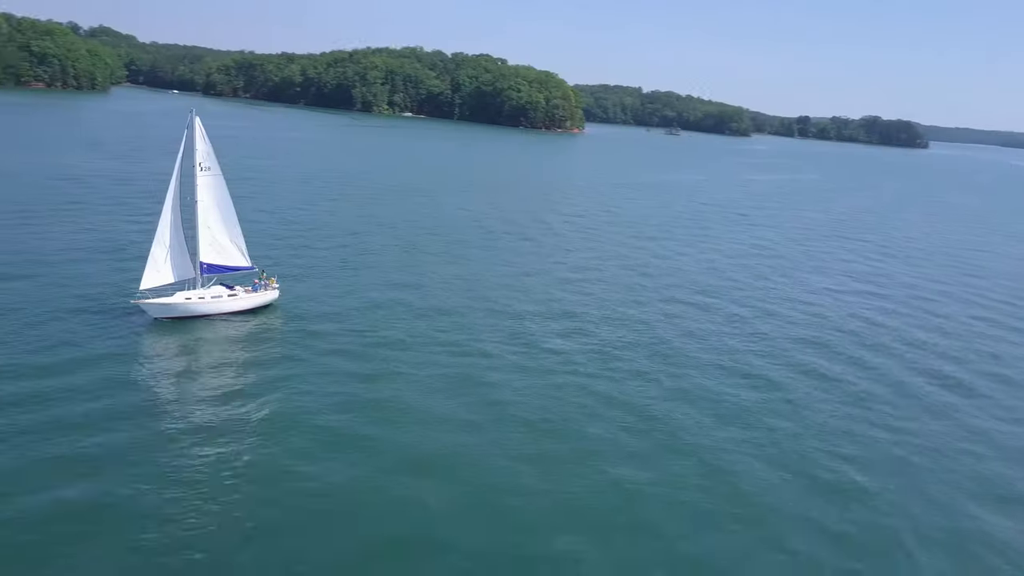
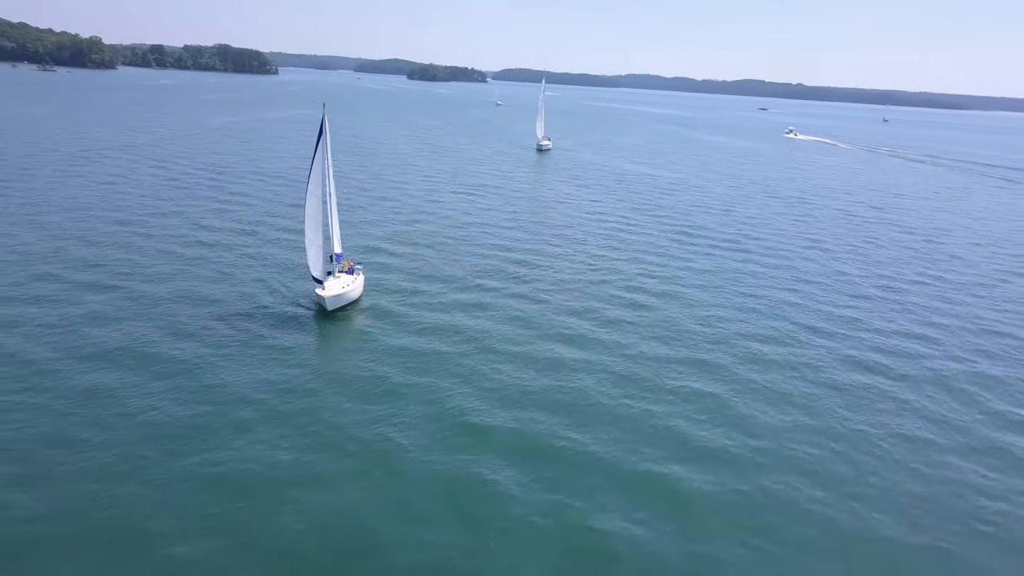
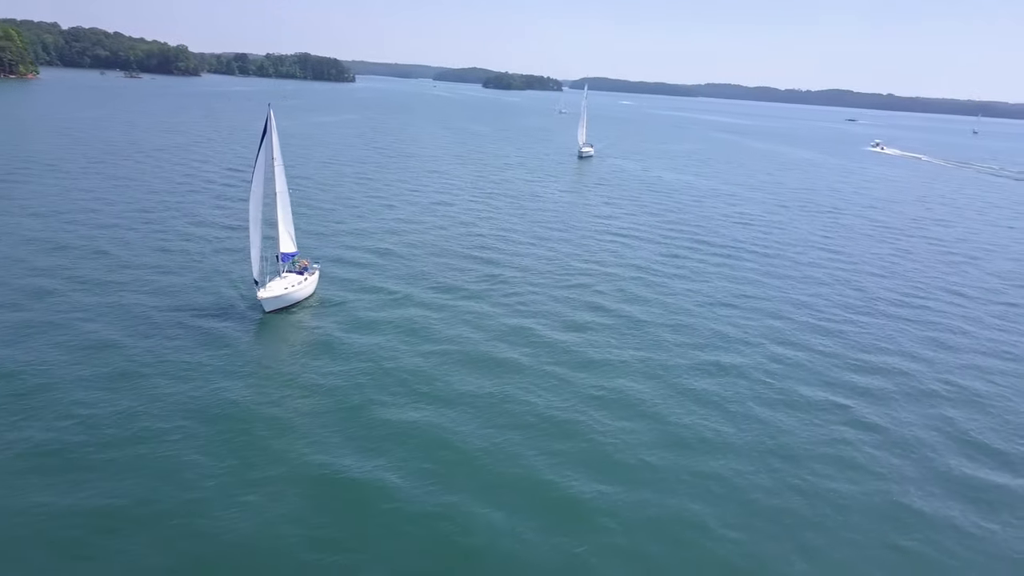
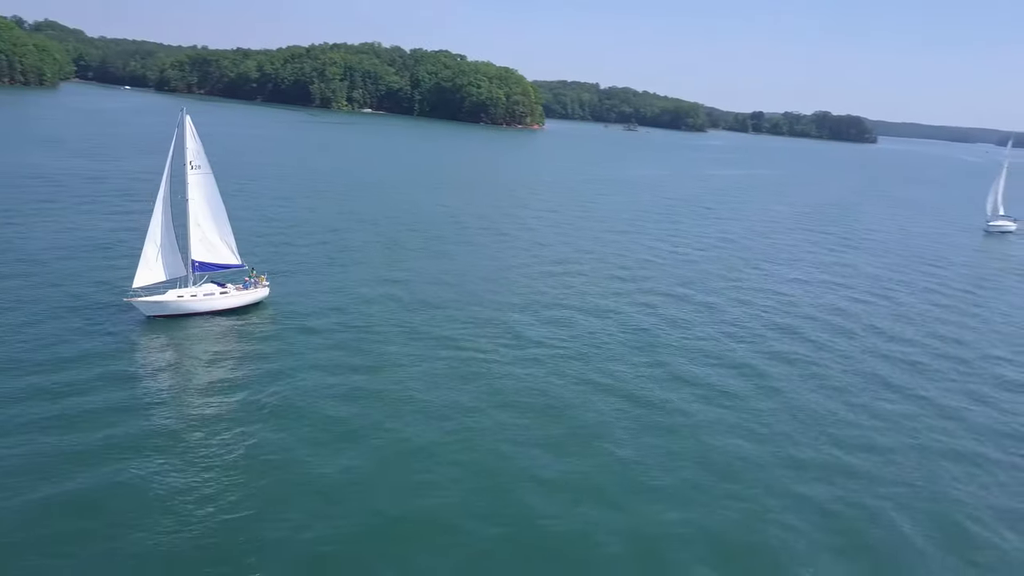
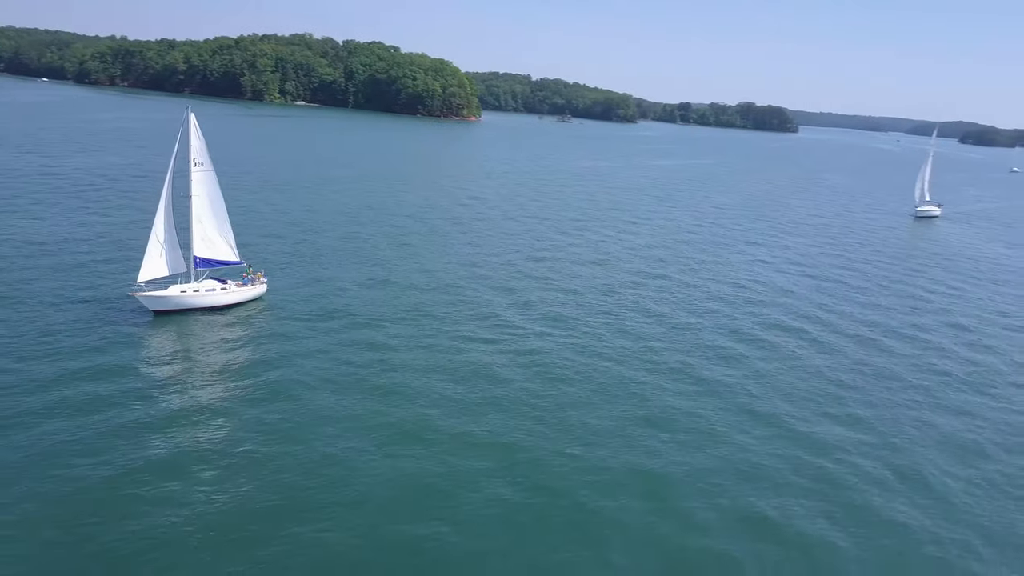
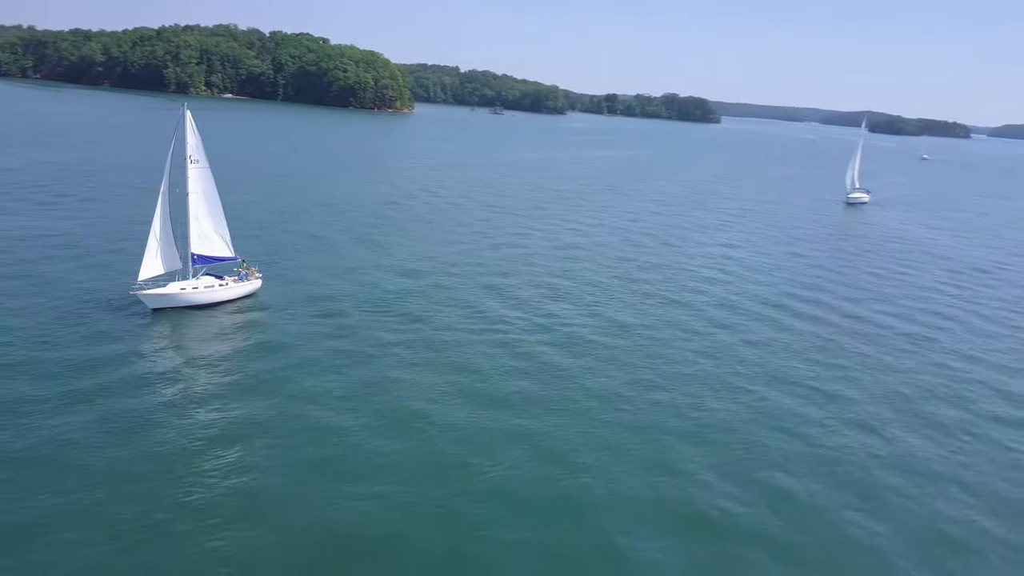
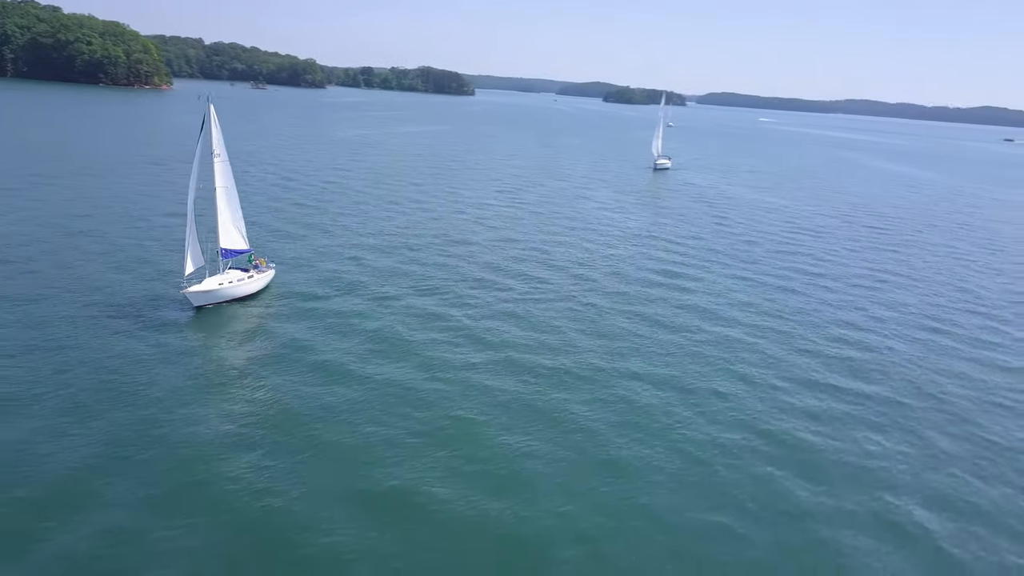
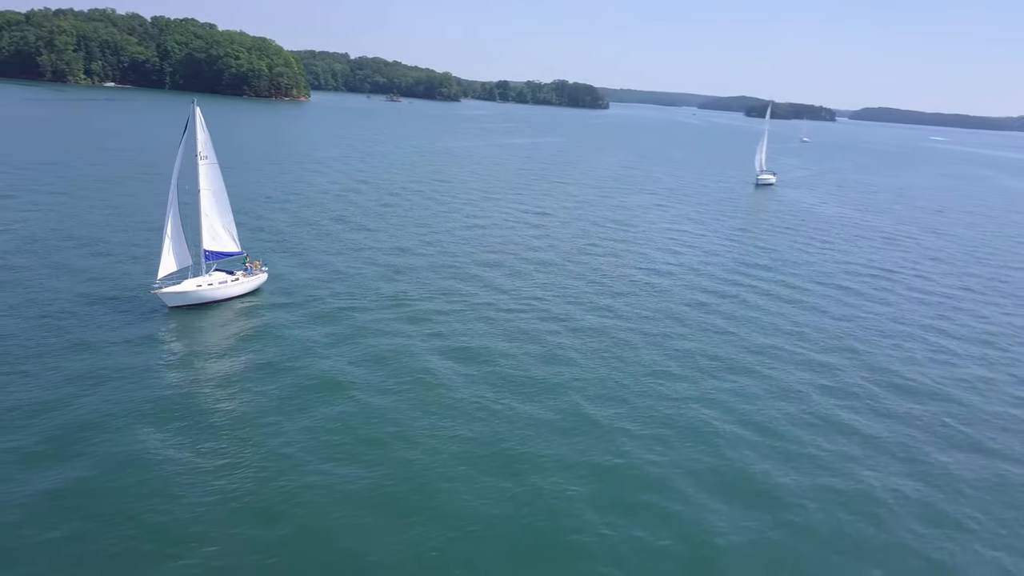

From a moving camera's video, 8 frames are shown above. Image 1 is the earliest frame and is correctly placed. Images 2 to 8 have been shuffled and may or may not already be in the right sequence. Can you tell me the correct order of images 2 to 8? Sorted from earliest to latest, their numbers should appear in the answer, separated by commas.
4, 5, 6, 8, 7, 3, 2
